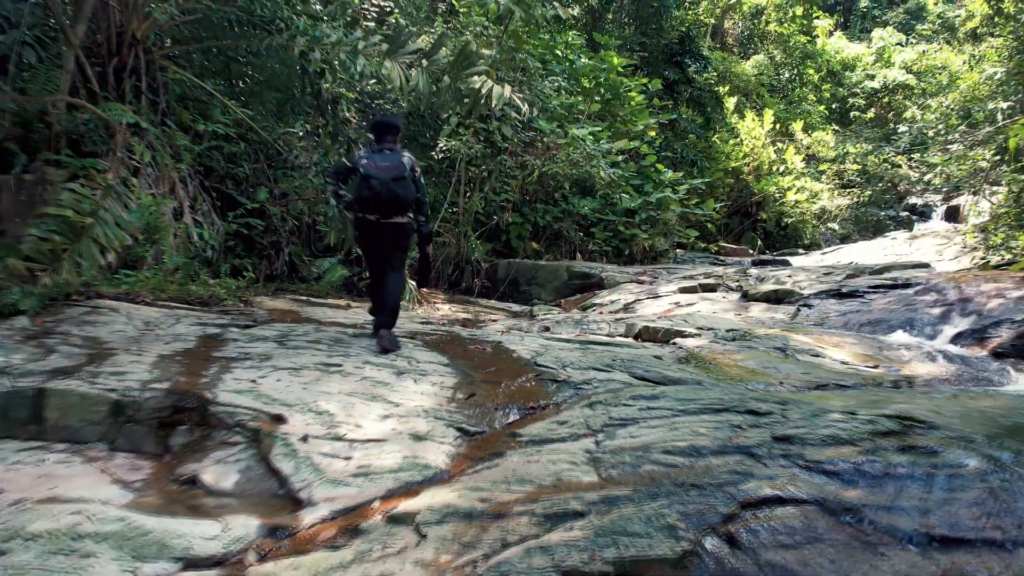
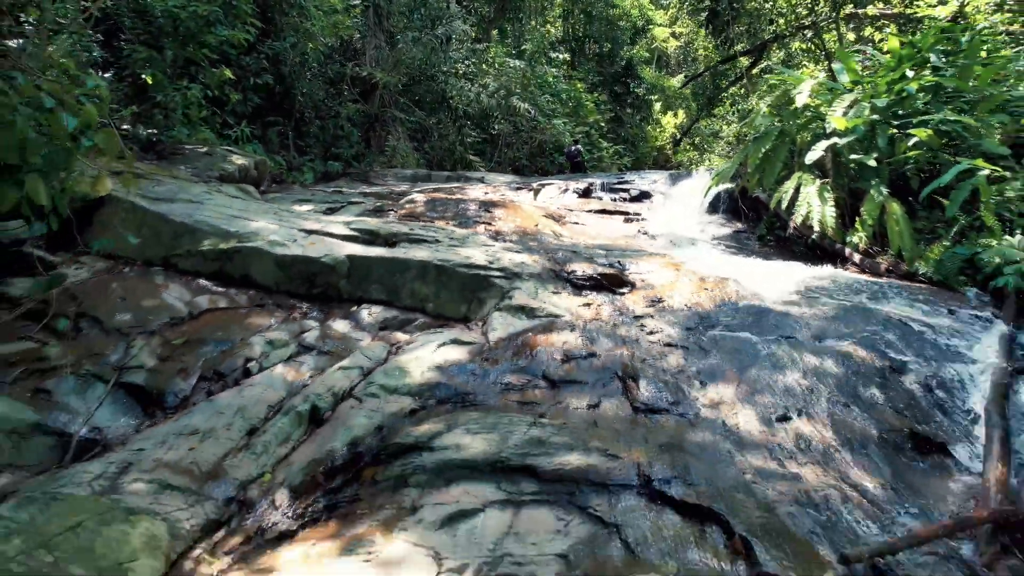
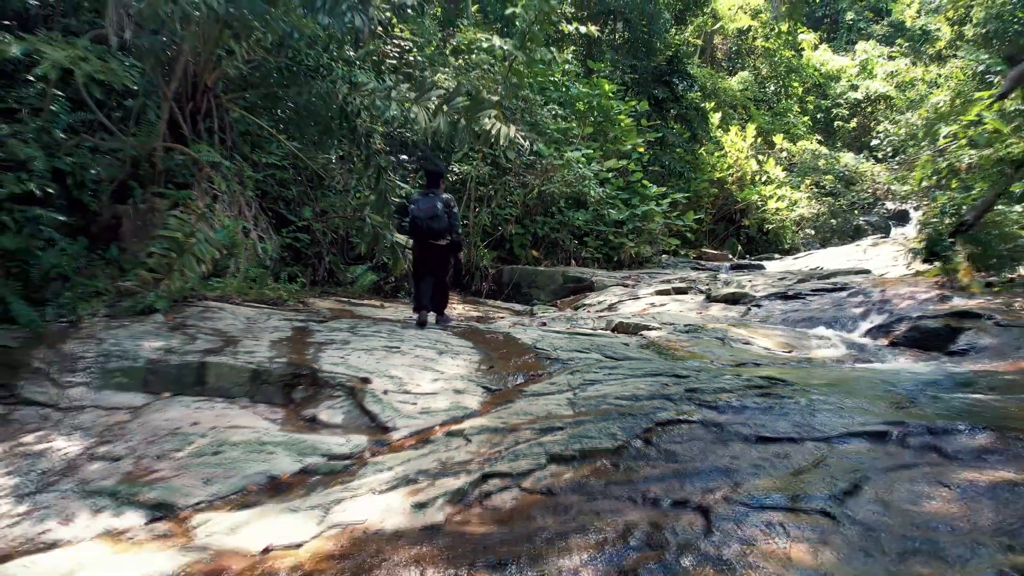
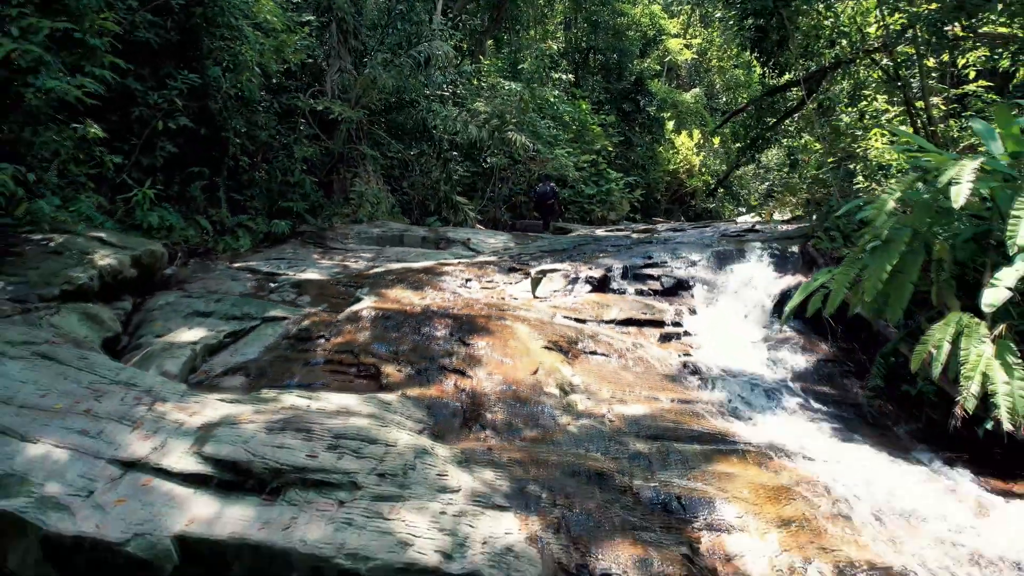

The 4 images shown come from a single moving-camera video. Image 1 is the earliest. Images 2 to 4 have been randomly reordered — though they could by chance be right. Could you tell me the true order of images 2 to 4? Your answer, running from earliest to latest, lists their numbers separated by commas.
3, 4, 2
